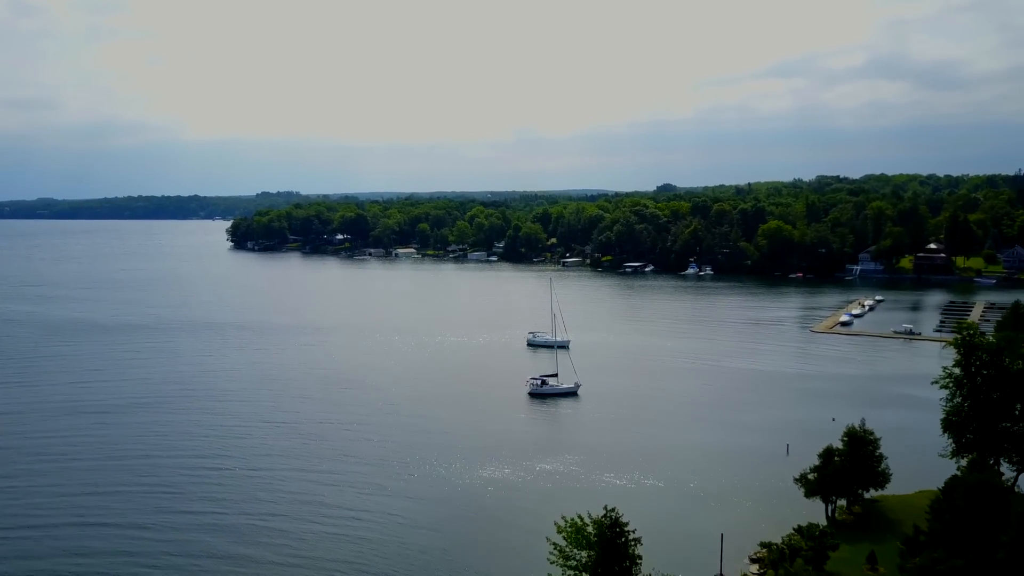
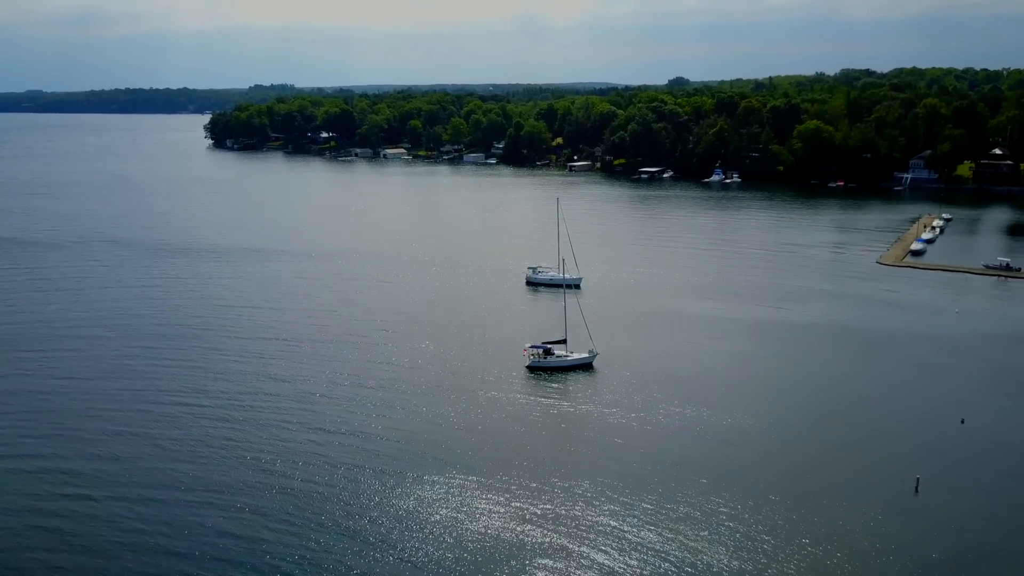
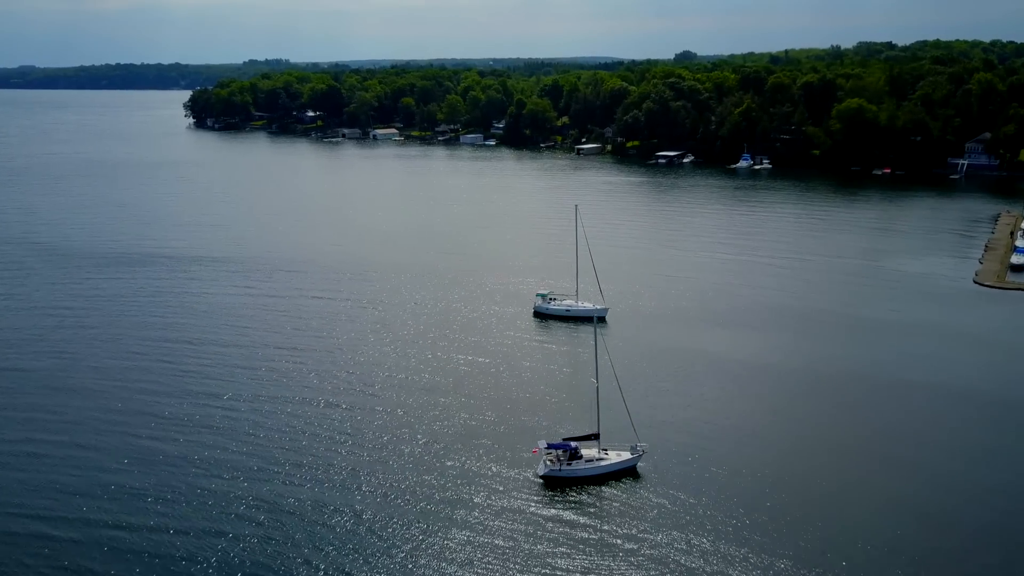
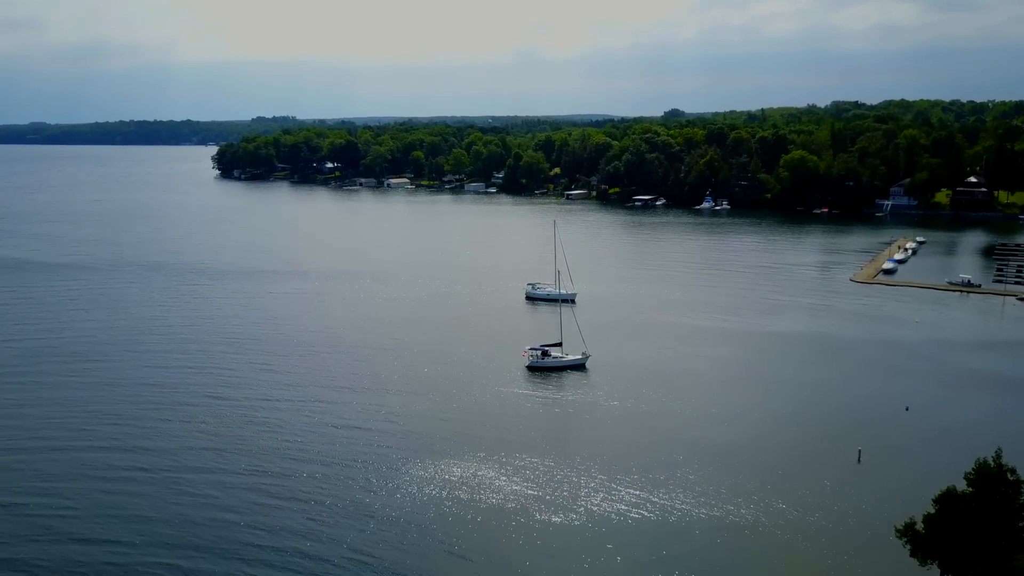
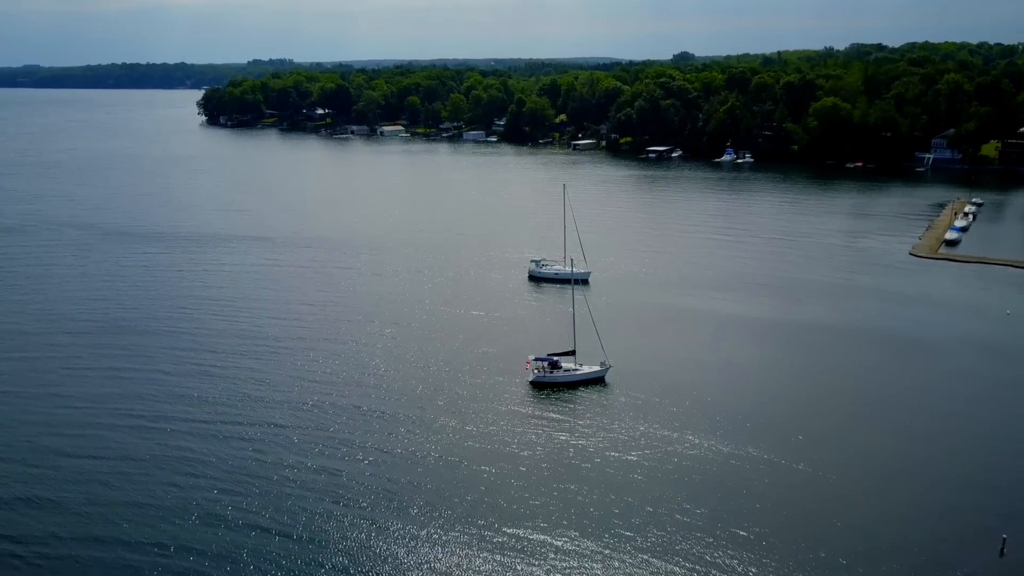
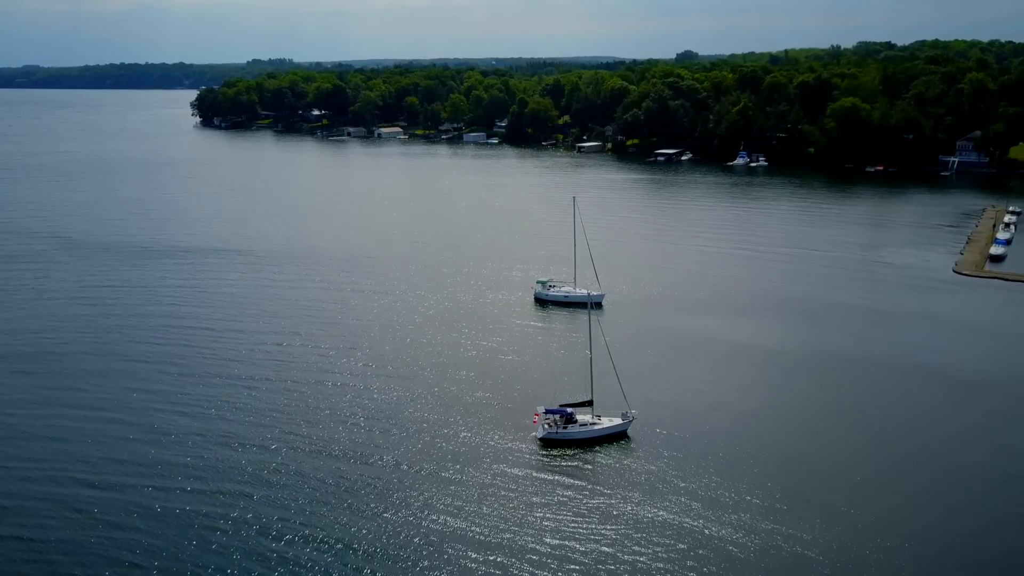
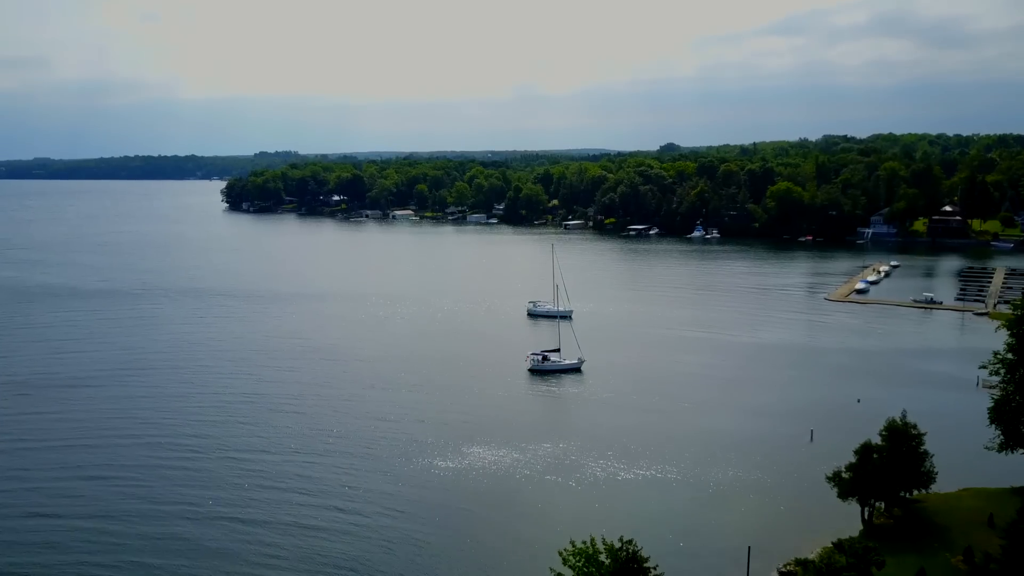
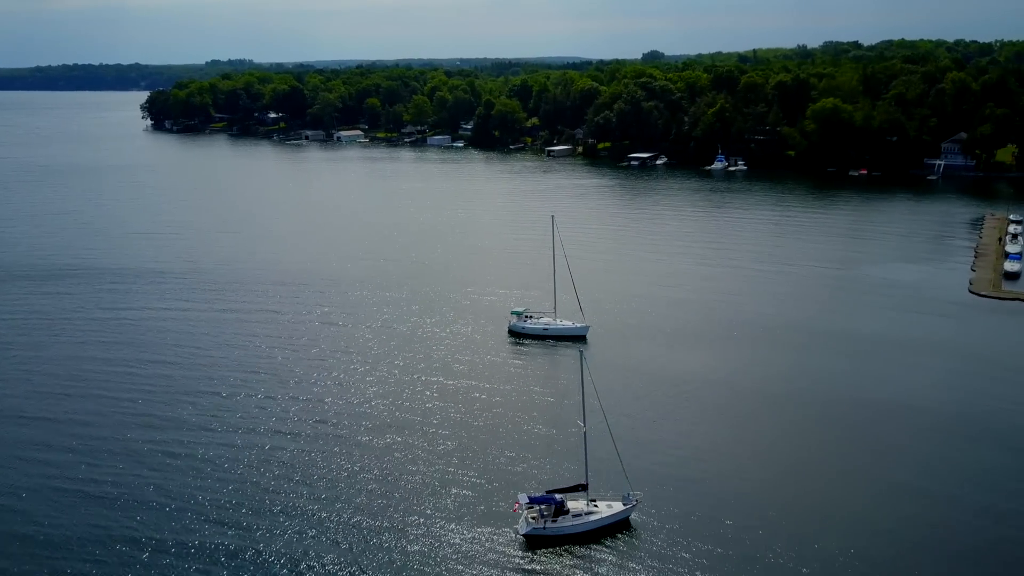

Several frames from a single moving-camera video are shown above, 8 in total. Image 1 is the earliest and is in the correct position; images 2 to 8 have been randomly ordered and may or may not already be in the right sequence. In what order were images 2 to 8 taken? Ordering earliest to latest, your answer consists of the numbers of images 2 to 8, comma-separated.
7, 4, 2, 5, 6, 3, 8
